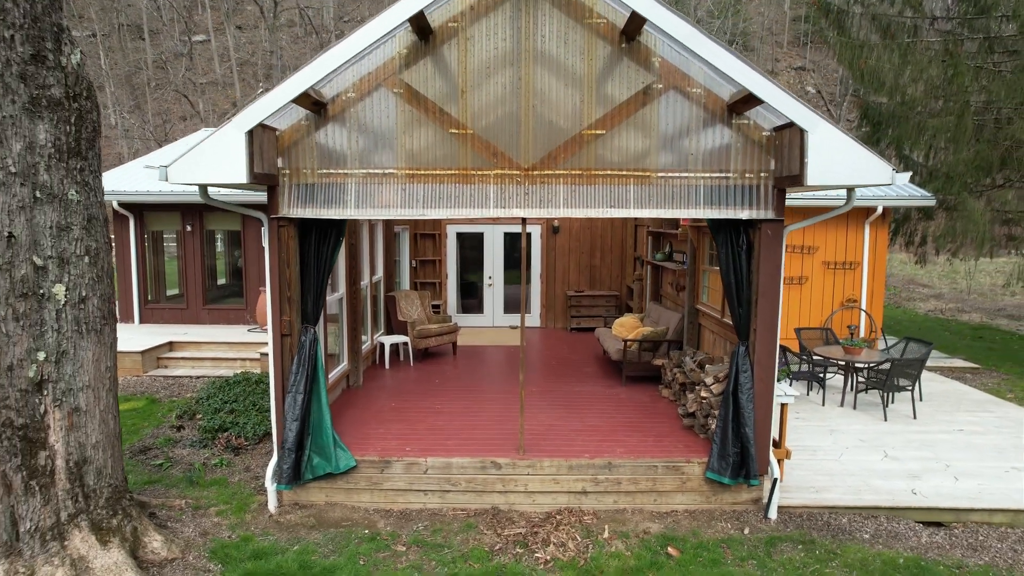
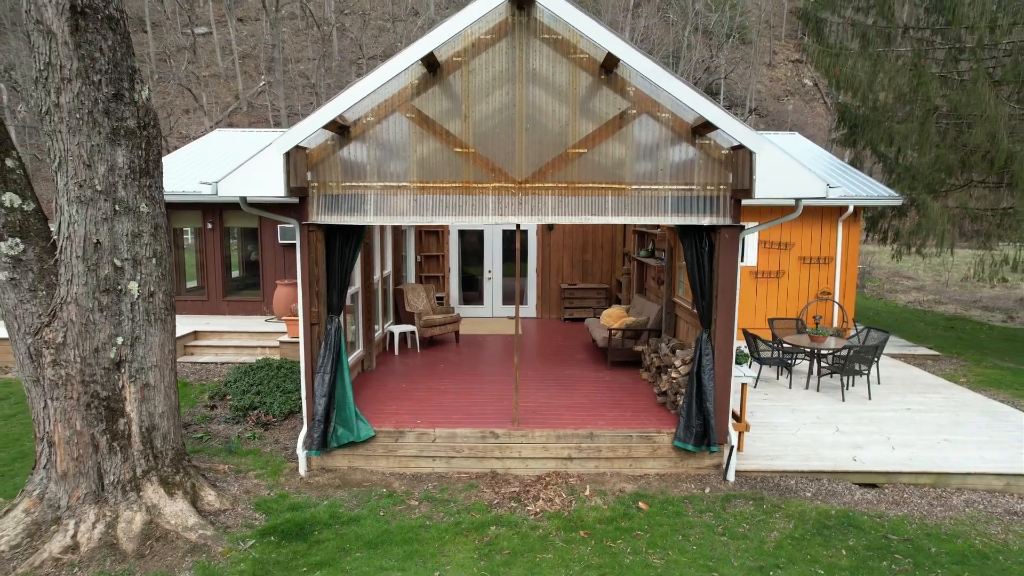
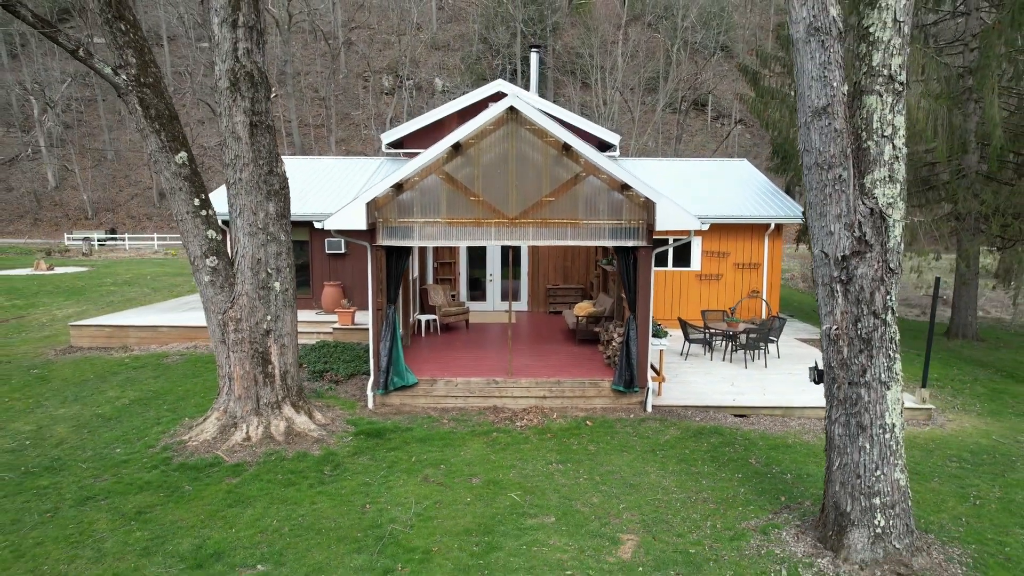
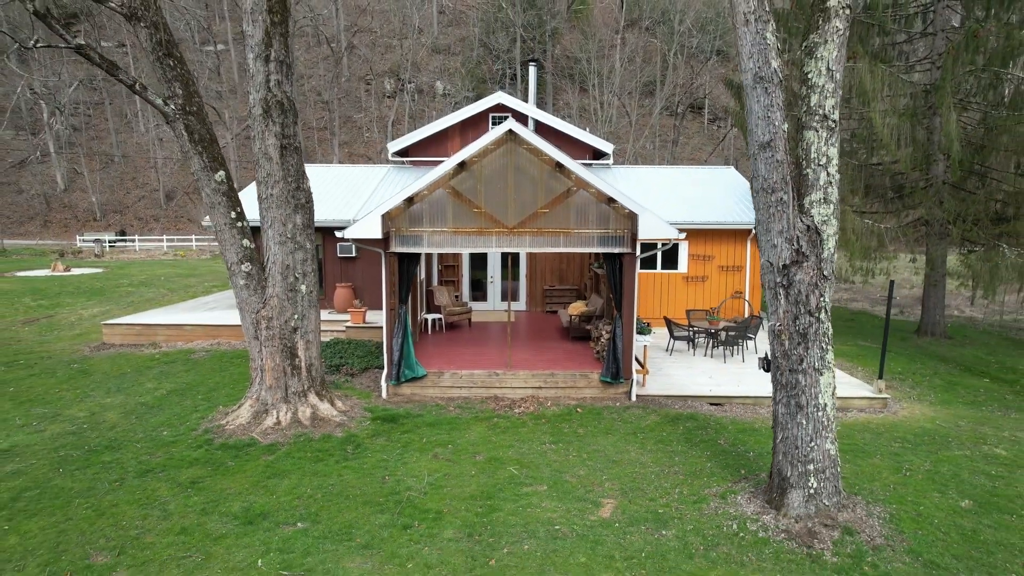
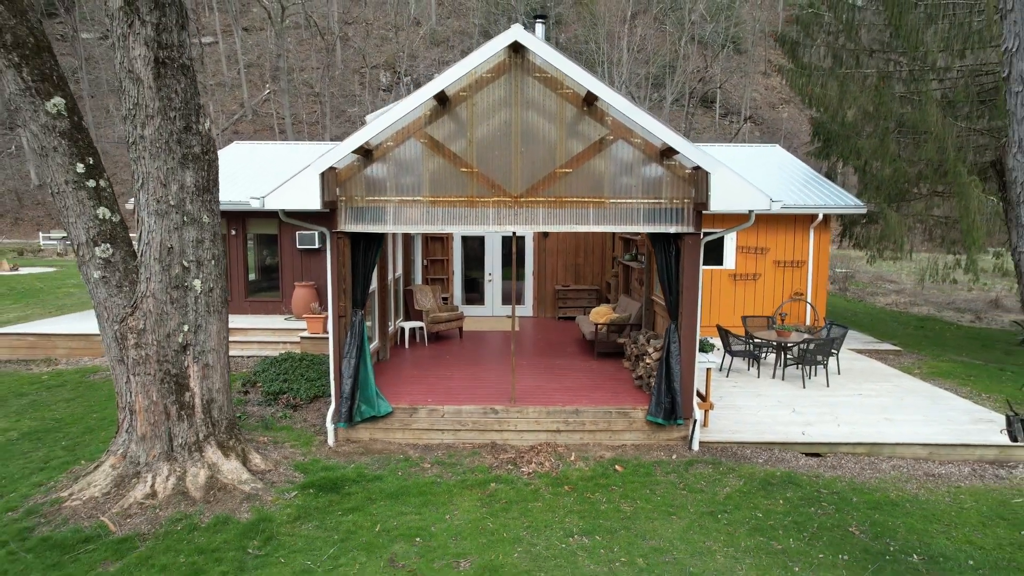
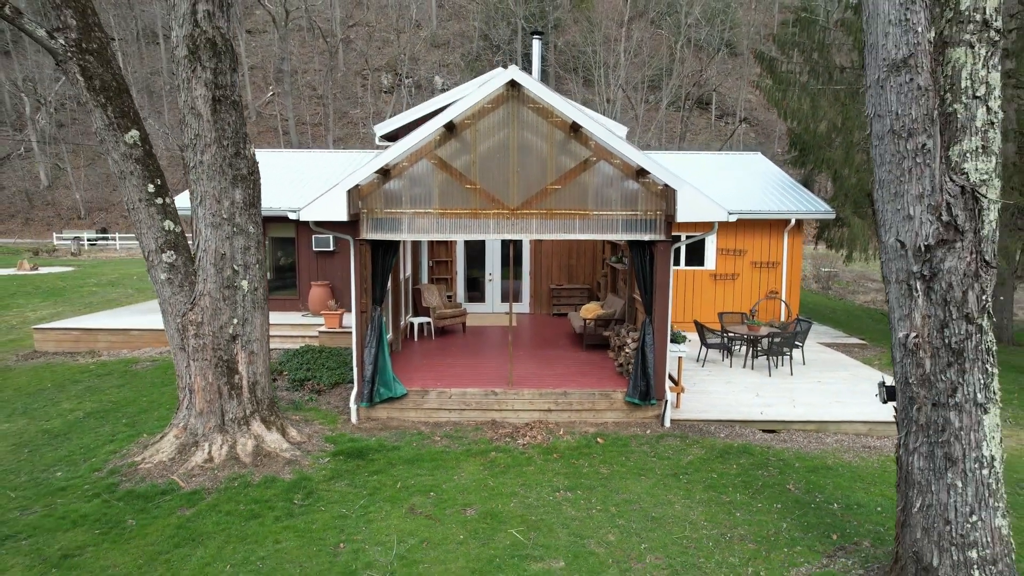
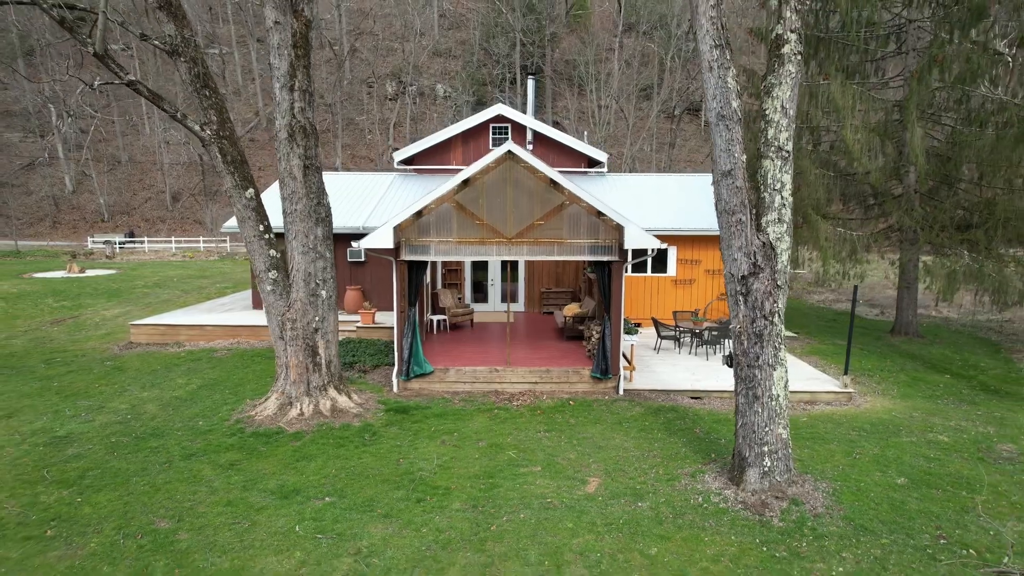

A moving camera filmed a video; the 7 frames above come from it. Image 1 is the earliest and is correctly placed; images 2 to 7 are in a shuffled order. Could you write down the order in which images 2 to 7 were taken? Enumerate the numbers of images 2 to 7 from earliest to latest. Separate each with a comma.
2, 5, 6, 3, 4, 7
